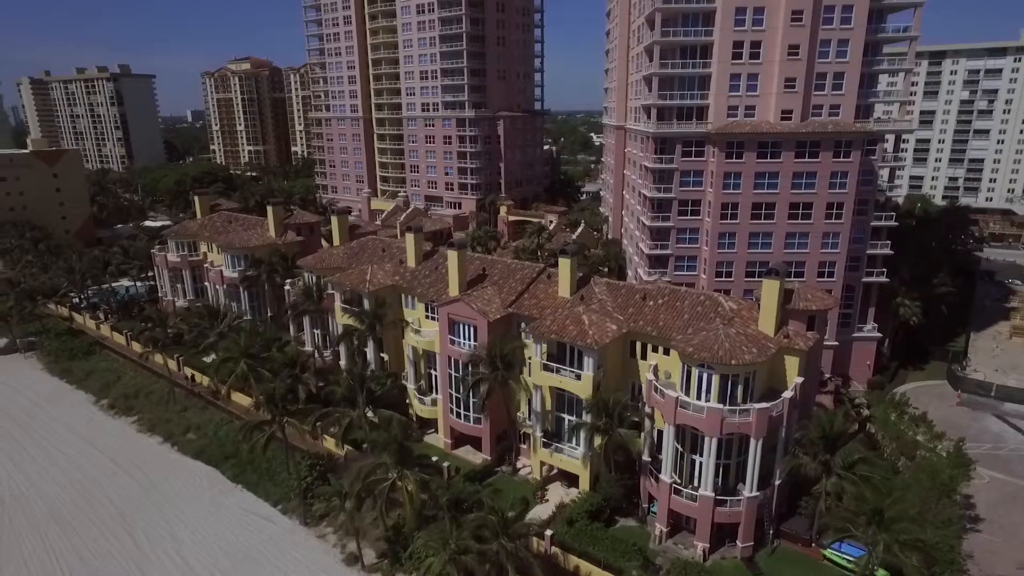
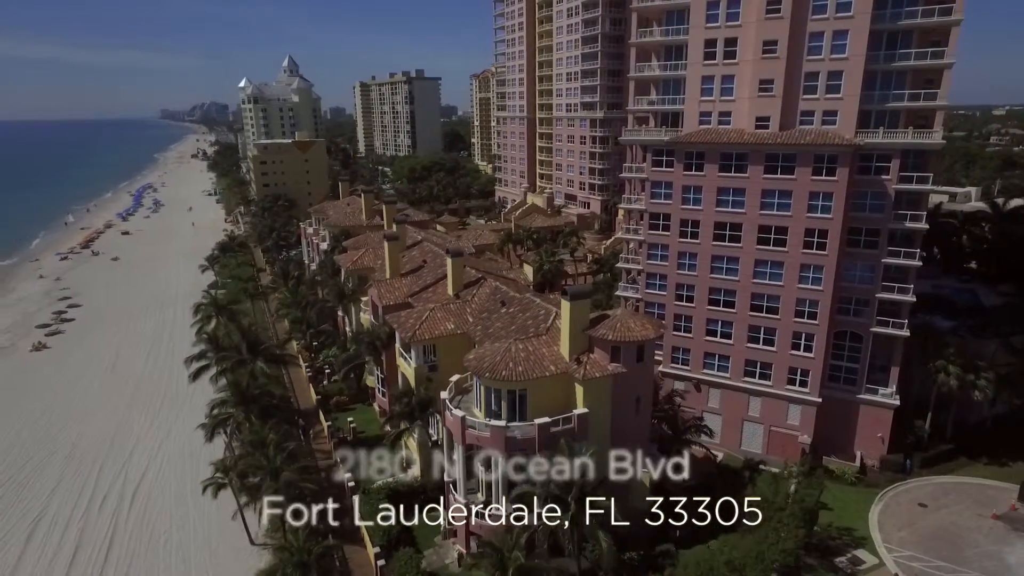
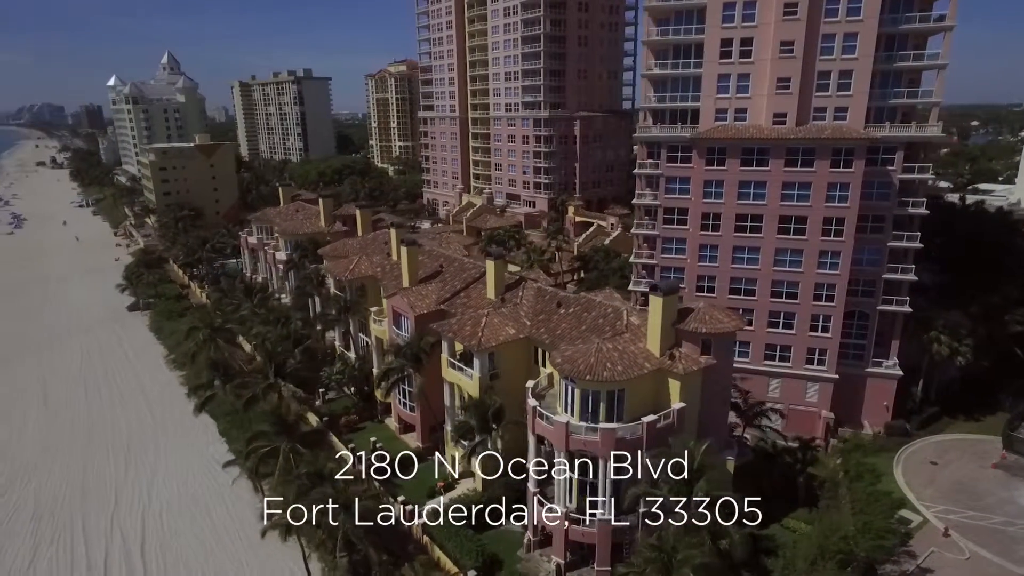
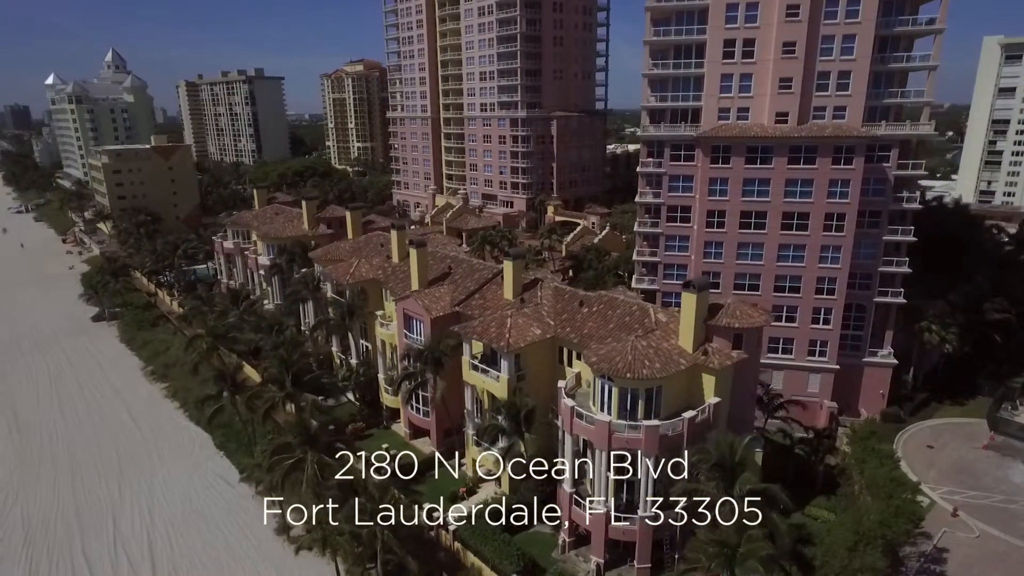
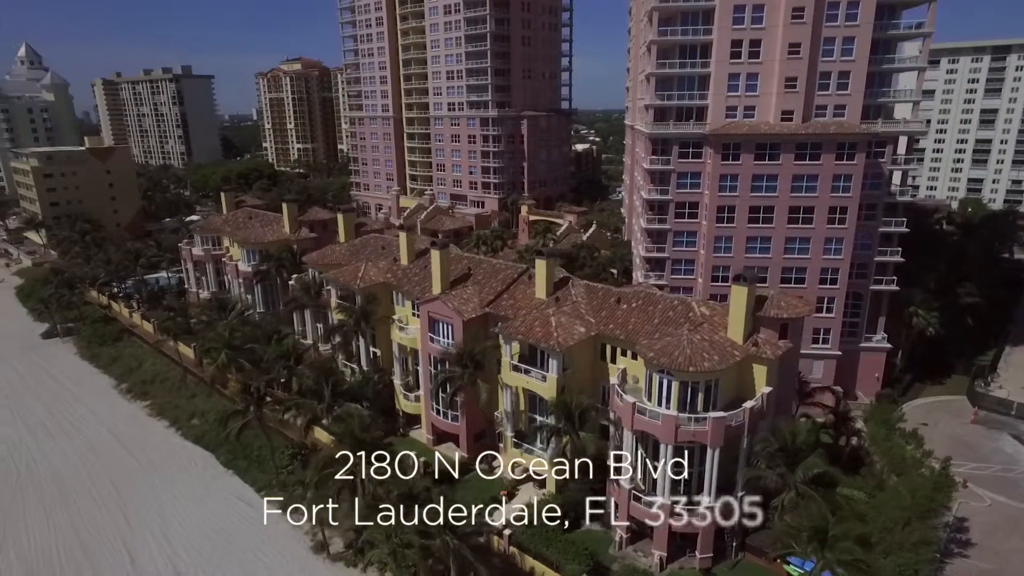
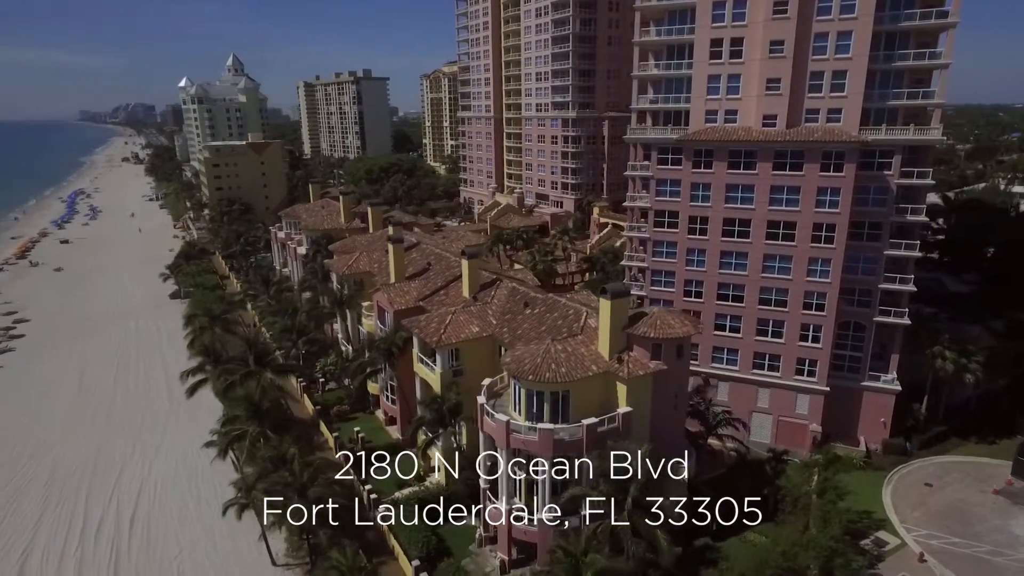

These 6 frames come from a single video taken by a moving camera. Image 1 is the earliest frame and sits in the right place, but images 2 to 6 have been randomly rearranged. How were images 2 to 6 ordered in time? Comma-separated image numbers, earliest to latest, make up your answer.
5, 4, 3, 6, 2
